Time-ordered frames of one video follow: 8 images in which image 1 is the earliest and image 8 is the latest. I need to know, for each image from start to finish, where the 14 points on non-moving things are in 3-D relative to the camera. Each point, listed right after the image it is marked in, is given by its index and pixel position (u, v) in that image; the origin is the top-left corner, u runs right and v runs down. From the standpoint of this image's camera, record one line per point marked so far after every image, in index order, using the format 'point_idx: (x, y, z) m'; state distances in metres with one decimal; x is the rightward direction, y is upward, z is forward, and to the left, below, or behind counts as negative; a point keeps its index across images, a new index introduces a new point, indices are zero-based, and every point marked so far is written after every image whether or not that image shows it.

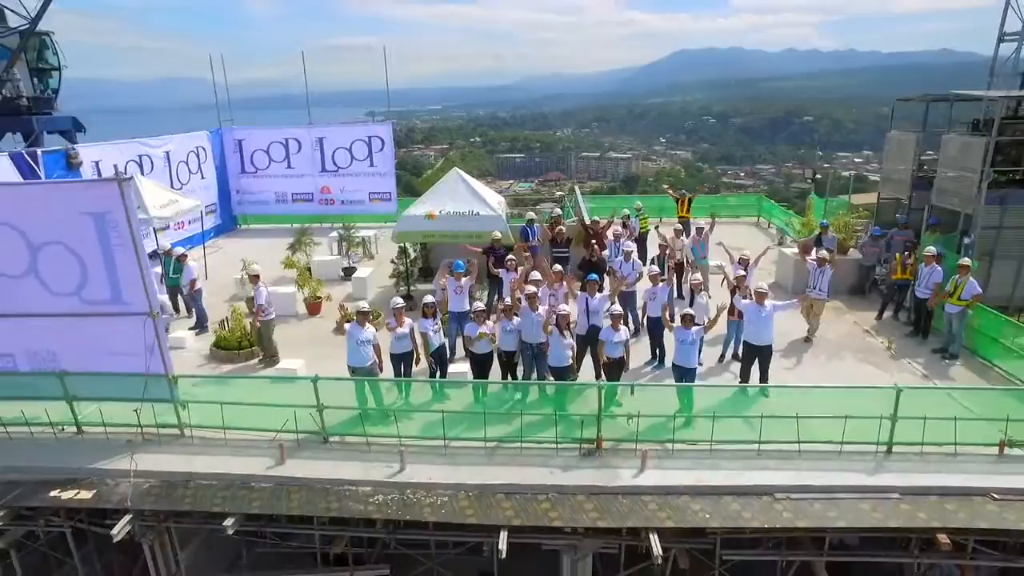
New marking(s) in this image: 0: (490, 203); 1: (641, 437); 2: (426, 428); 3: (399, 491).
0: (-0.3, +1.2, +8.7) m
1: (+1.0, -1.2, +5.0) m
2: (-0.7, -1.1, +5.1) m
3: (-0.9, -1.5, +4.8) m
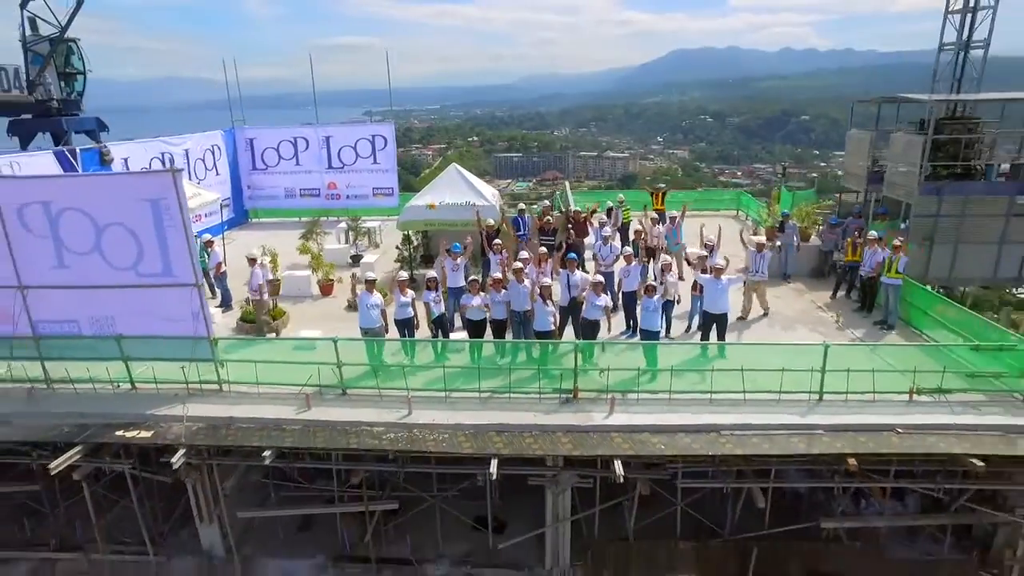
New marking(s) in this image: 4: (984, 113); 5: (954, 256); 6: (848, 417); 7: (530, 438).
0: (-0.4, +1.5, +9.7) m
1: (+1.0, -1.0, +6.0) m
2: (-0.8, -0.9, +6.1) m
3: (-1.0, -1.3, +5.7) m
4: (+6.5, +2.4, +8.7) m
5: (+6.1, +0.5, +8.7) m
6: (+3.0, -1.2, +5.7) m
7: (+0.2, -1.3, +5.6) m
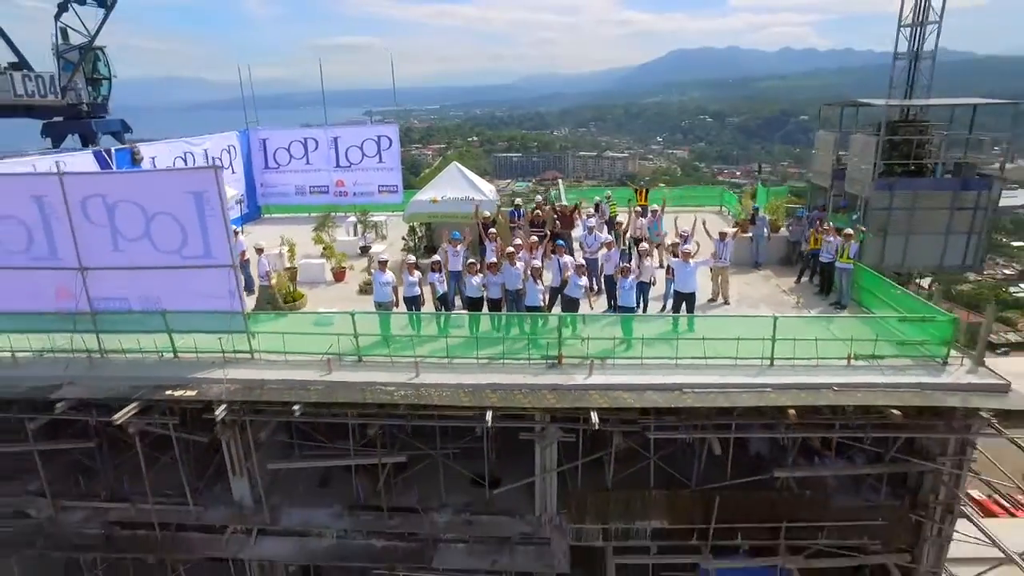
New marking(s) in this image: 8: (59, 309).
0: (-0.5, +1.7, +10.6) m
1: (+0.9, -0.7, +7.0) m
2: (-0.9, -0.7, +7.0) m
3: (-1.0, -1.1, +6.7) m
4: (+6.5, +2.6, +9.6) m
5: (+6.0, +0.7, +9.7) m
6: (+3.0, -0.9, +6.6) m
7: (+0.1, -1.1, +6.6) m
8: (-5.2, -0.2, +7.3) m
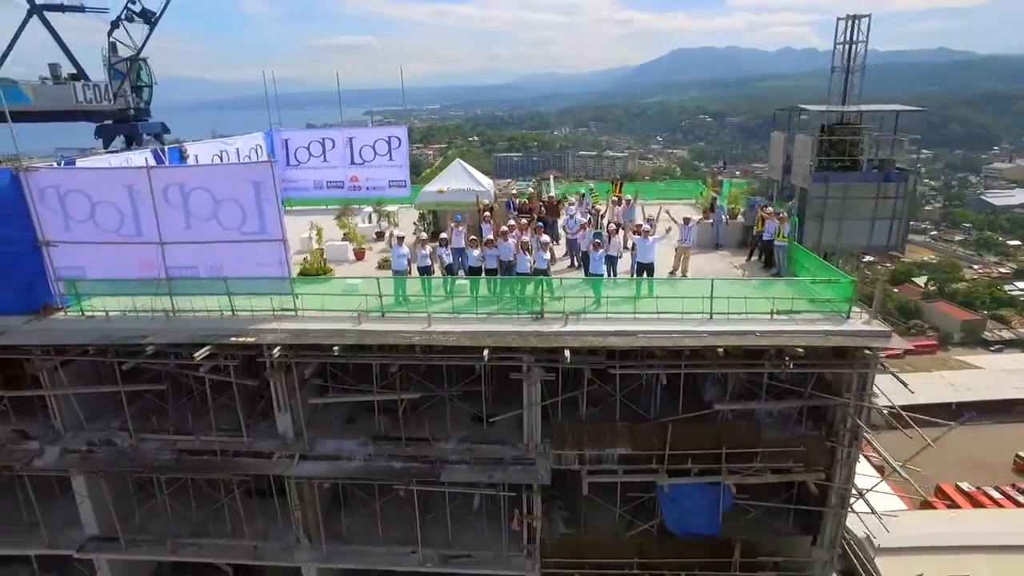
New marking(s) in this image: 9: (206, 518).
0: (-0.6, +2.1, +12.4) m
1: (+0.8, -0.3, +8.7) m
2: (-1.0, -0.3, +8.8) m
3: (-1.1, -0.7, +8.5) m
4: (+6.4, +3.1, +11.4) m
5: (+5.9, +1.1, +11.5) m
6: (+2.9, -0.5, +8.4) m
7: (0.0, -0.7, +8.4) m
8: (-5.4, +0.2, +9.1) m
9: (-5.1, -3.9, +10.5) m
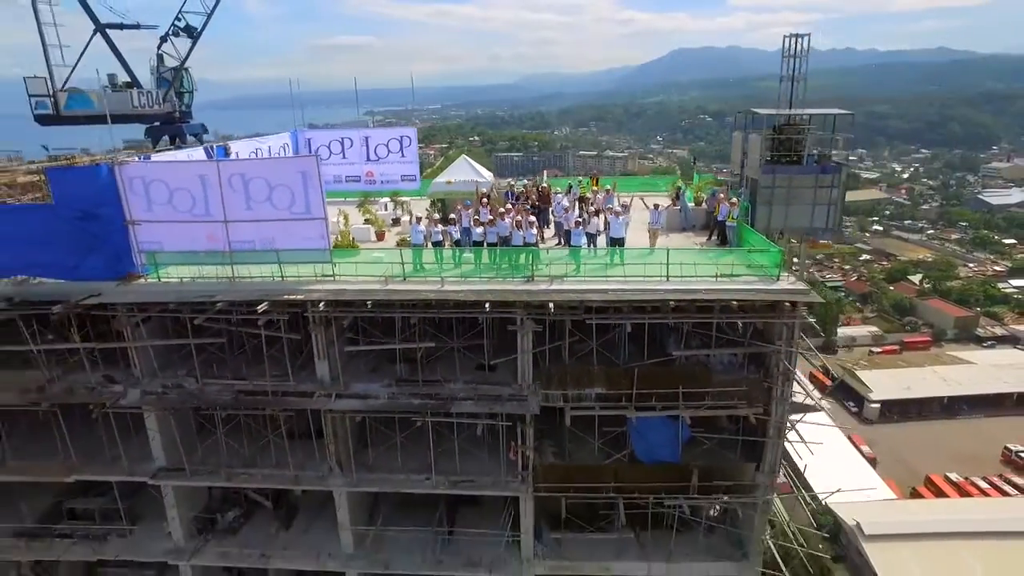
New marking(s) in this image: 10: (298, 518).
0: (-0.7, +2.6, +14.6) m
1: (+0.7, +0.2, +10.9) m
2: (-1.0, +0.3, +11.0) m
3: (-1.2, -0.1, +10.6) m
4: (+6.3, +3.6, +13.6) m
5: (+5.9, +1.6, +13.6) m
6: (+2.8, 0.0, +10.6) m
7: (-0.1, -0.2, +10.5) m
8: (-5.4, +0.7, +11.3) m
9: (-5.2, -3.3, +12.7) m
10: (-4.7, -5.1, +14.0) m
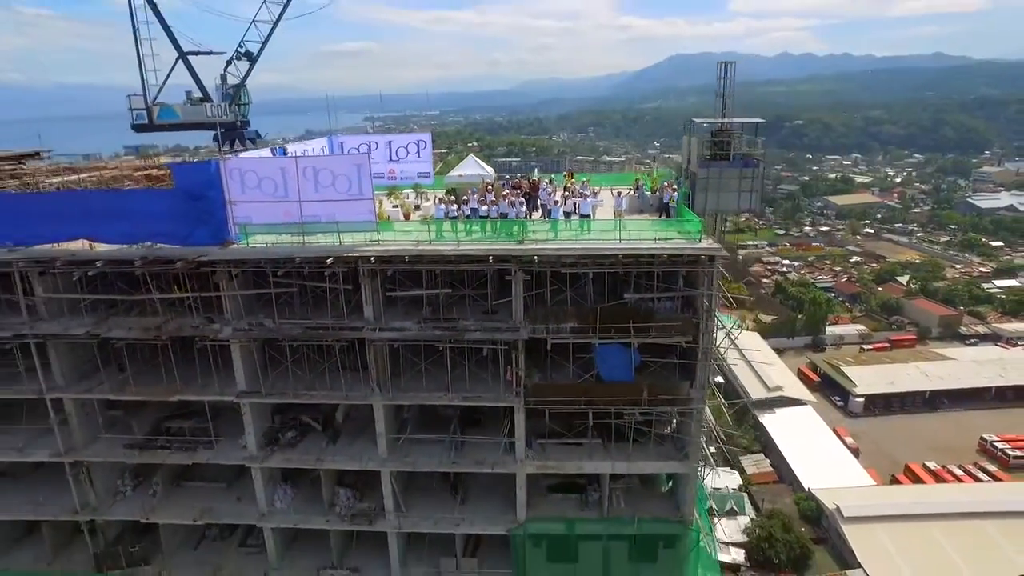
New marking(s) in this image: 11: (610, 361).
0: (-0.8, +3.5, +18.7) m
1: (+0.6, +1.1, +15.0) m
2: (-1.1, +1.2, +15.1) m
3: (-1.3, +0.8, +14.8) m
4: (+6.2, +4.5, +17.7) m
5: (+5.8, +2.5, +17.8) m
6: (+2.7, +0.9, +14.7) m
7: (-0.2, +0.8, +14.6) m
8: (-5.5, +1.6, +15.4) m
9: (-5.3, -2.4, +16.8) m
10: (-4.8, -4.2, +18.0) m
11: (+2.5, -1.9, +16.0) m
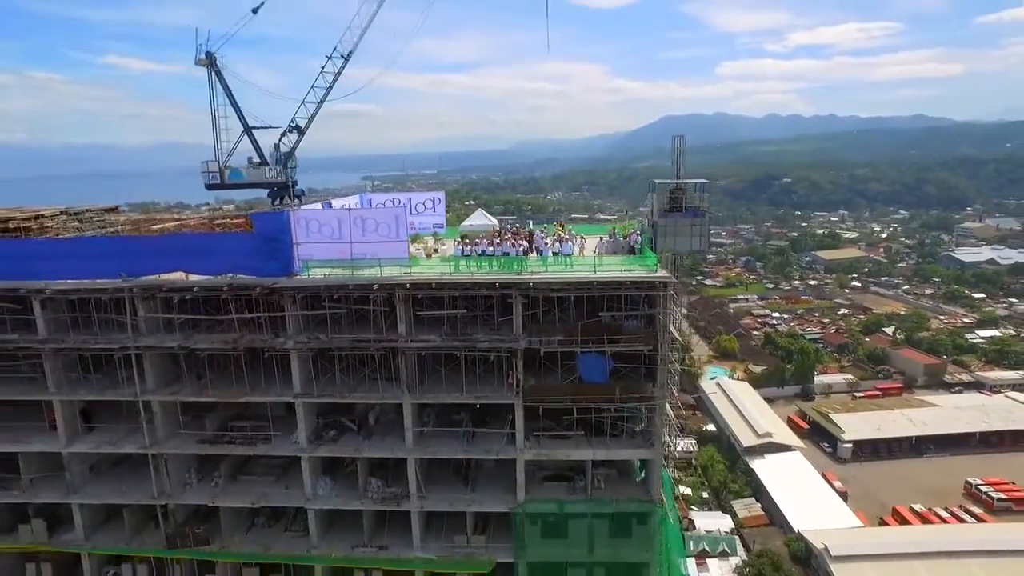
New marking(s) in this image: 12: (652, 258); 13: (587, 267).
0: (-0.8, +2.6, +23.5) m
1: (+0.6, +0.5, +19.6) m
2: (-1.1, +0.6, +19.7) m
3: (-1.3, +0.2, +19.4) m
4: (+6.2, +3.7, +22.7) m
5: (+5.8, +1.7, +22.5) m
6: (+2.7, +0.4, +19.3) m
7: (-0.1, +0.2, +19.2) m
8: (-5.5, +1.0, +20.0) m
9: (-5.2, -3.2, +21.1) m
10: (-4.8, -5.1, +22.1) m
11: (+2.5, -2.5, +20.3) m
12: (+4.3, +0.9, +19.4) m
13: (+2.2, +0.7, +19.6) m
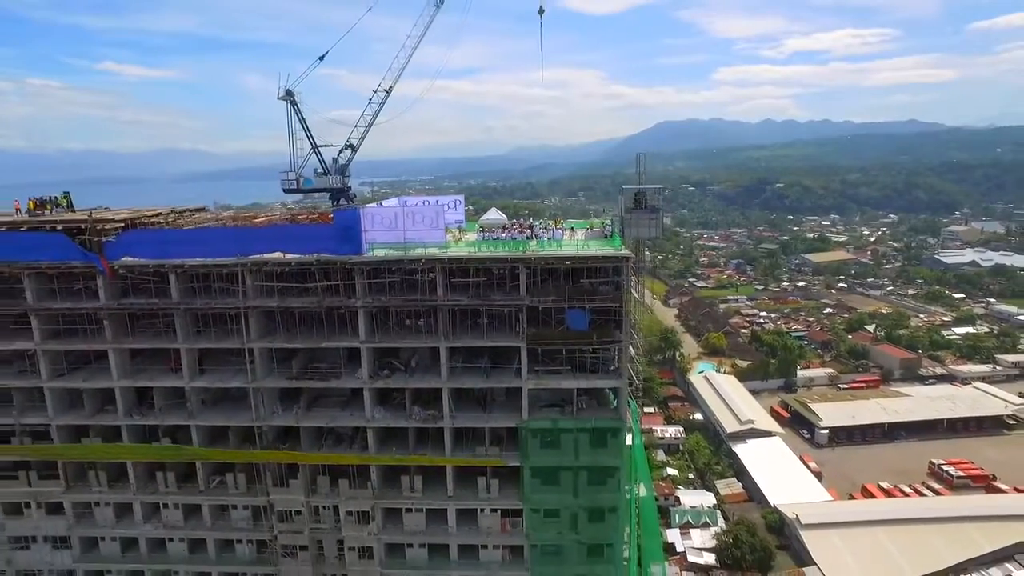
0: (-0.5, +3.7, +31.4) m
1: (+0.9, +1.6, +27.5) m
2: (-0.8, +1.7, +27.6) m
3: (-1.0, +1.3, +27.2) m
4: (+6.5, +4.8, +30.6) m
5: (+6.1, +2.8, +30.4) m
6: (+3.0, +1.5, +27.2) m
7: (+0.1, +1.3, +27.1) m
8: (-5.2, +2.1, +27.9) m
9: (-4.9, -2.1, +28.9) m
10: (-4.5, -4.0, +29.9) m
11: (+2.8, -1.4, +28.2) m
12: (+4.6, +2.1, +27.3) m
13: (+2.5, +1.8, +27.4) m
